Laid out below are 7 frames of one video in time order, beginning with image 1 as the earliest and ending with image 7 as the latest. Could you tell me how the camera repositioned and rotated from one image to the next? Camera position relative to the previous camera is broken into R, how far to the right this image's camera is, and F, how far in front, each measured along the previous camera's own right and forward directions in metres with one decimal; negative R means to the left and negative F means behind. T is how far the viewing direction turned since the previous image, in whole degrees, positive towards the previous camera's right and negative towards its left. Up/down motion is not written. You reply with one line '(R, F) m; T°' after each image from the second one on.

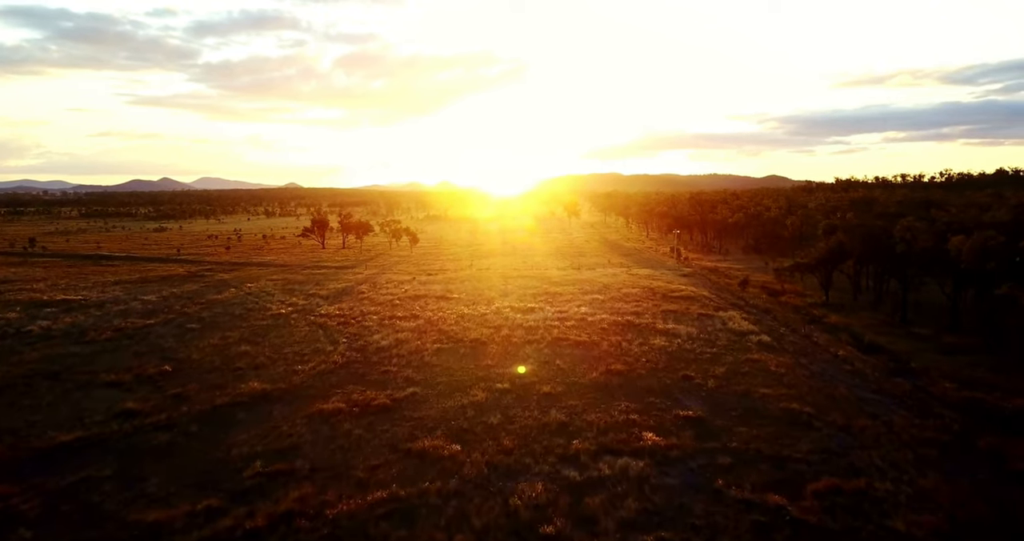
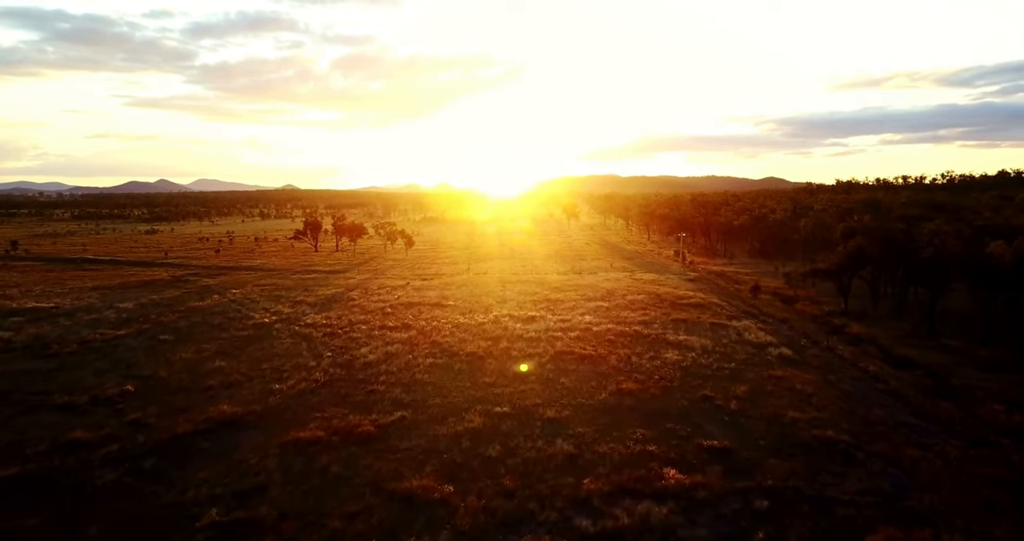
(-0.1, +3.0) m; 0°
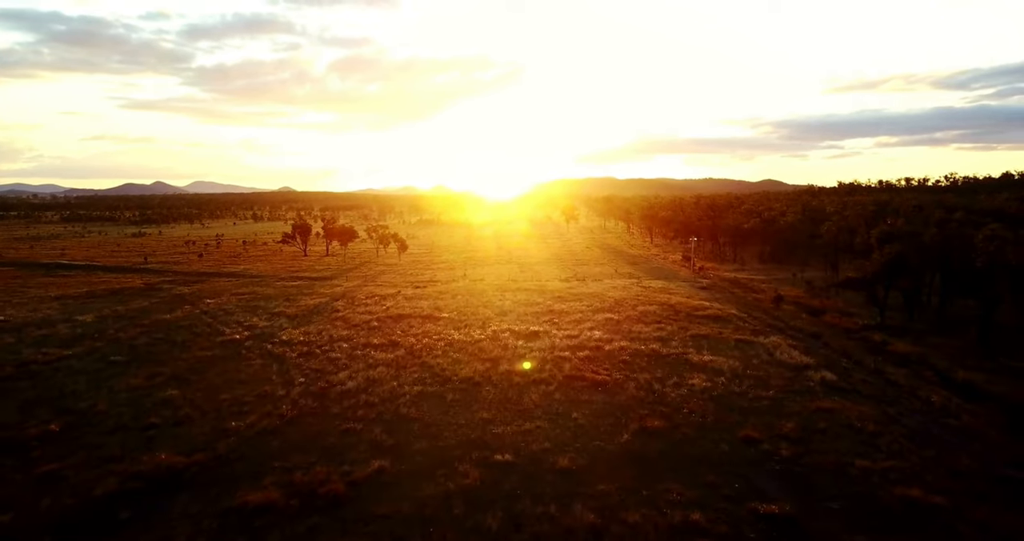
(-0.2, +4.7) m; 0°
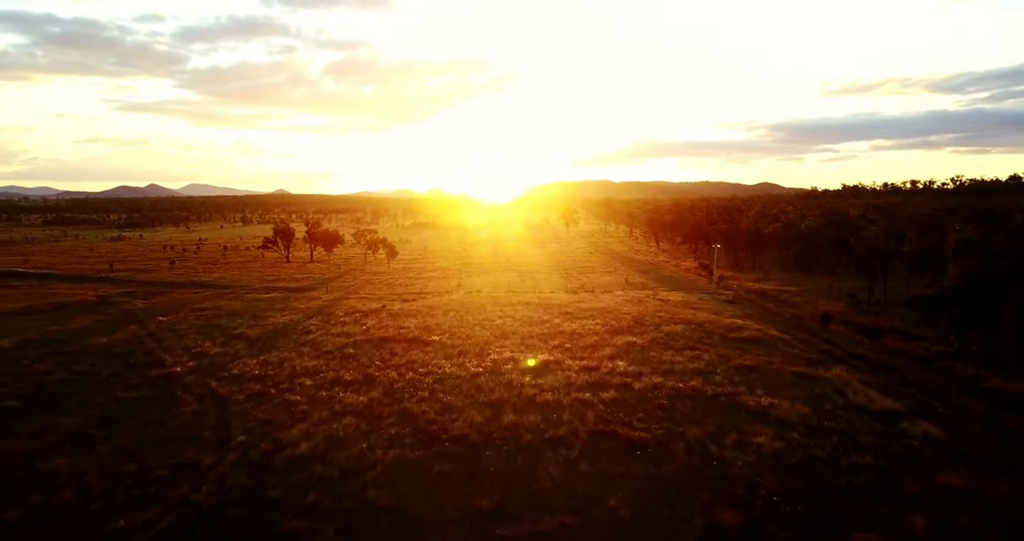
(-0.4, +7.2) m; 0°
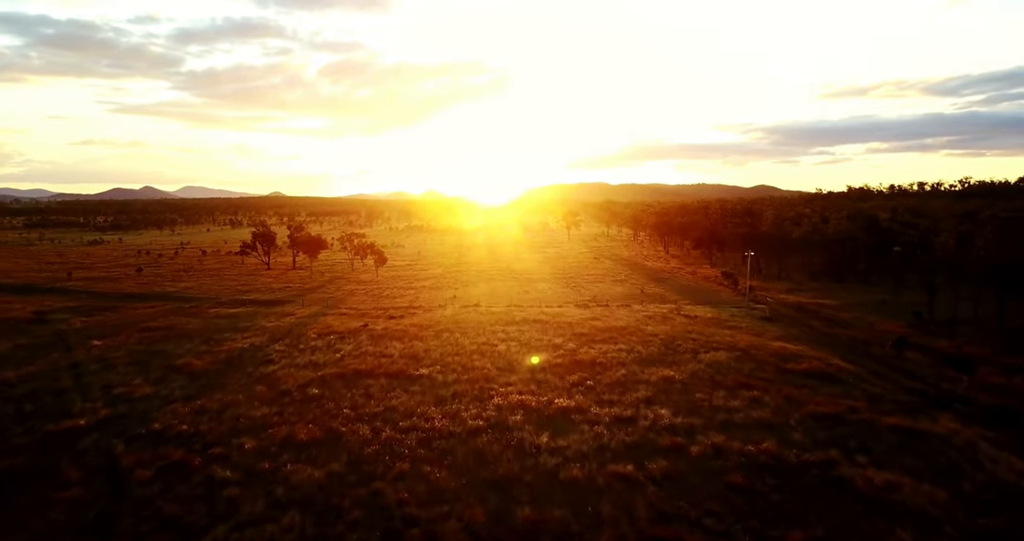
(-0.5, +7.5) m; 0°
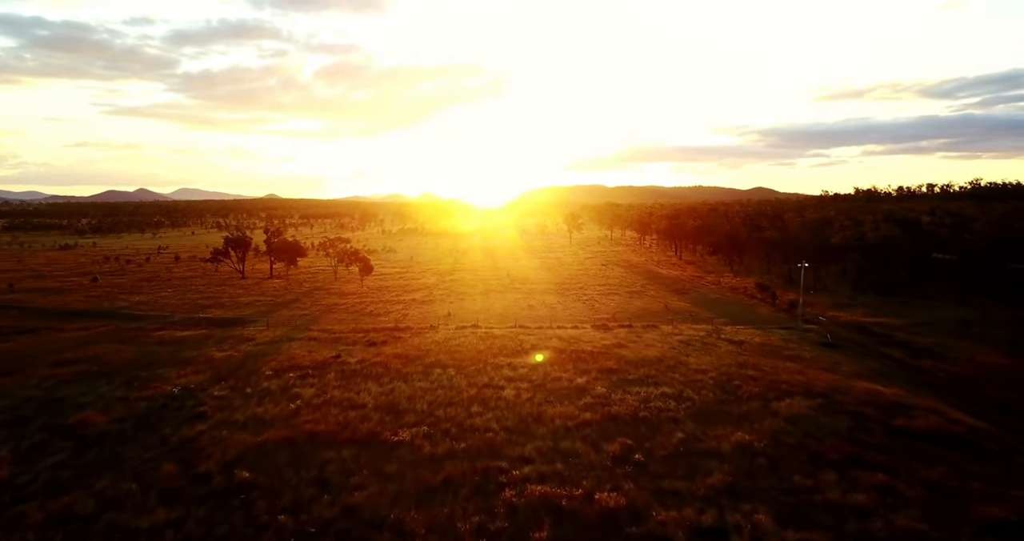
(-0.6, +8.6) m; 0°
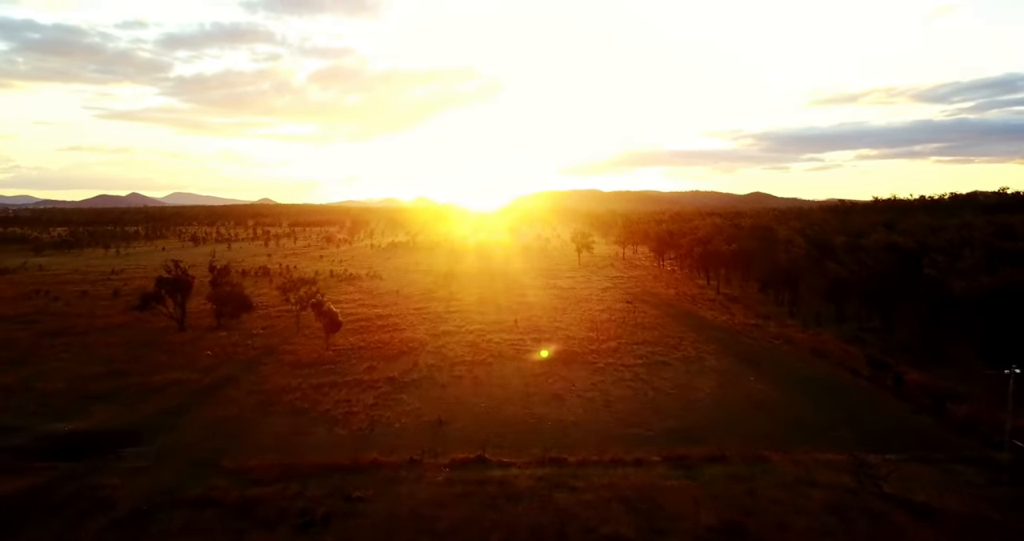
(-1.2, +16.2) m; 0°
